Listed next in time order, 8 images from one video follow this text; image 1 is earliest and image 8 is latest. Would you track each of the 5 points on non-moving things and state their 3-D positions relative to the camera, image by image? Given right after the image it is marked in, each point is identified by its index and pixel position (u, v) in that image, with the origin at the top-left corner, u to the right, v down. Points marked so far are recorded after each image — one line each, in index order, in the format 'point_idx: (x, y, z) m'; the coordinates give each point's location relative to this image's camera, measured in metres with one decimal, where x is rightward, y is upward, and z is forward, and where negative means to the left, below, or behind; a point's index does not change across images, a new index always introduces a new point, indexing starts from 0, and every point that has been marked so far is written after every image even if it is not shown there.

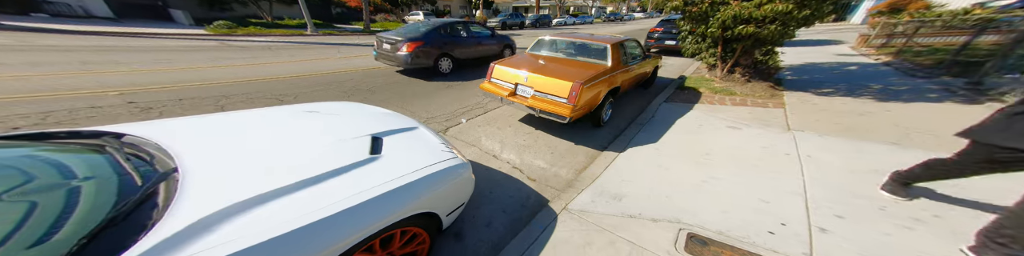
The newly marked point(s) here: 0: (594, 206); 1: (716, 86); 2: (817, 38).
0: (+0.6, -0.6, +1.9) m
1: (+4.0, +0.8, +4.7) m
2: (+10.5, +3.0, +8.4) m
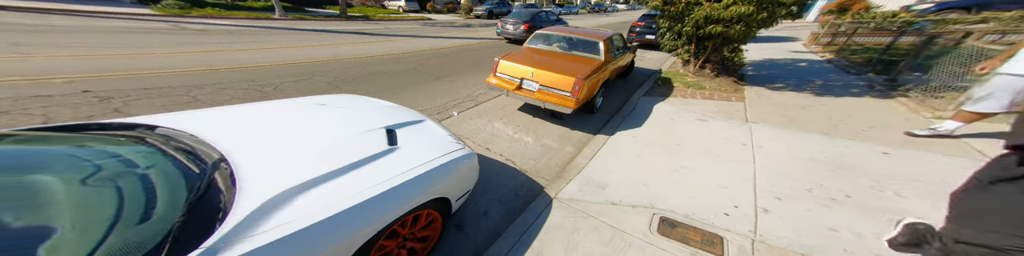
0: (+0.6, -0.6, +2.2) m
1: (+3.8, +1.0, +5.2) m
2: (+10.0, +3.5, +9.2) m
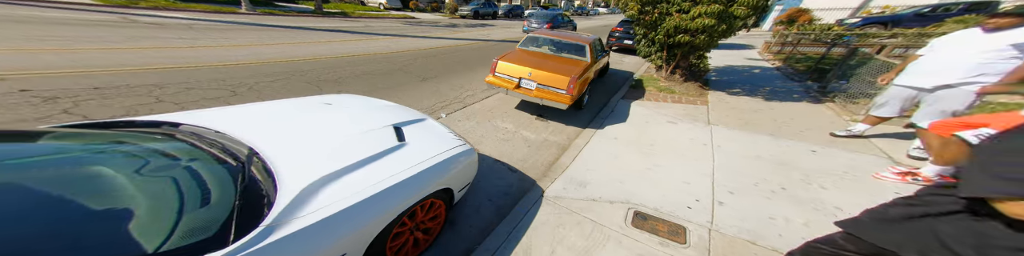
0: (+0.5, -0.7, +2.5) m
1: (+3.5, +1.0, +5.6) m
2: (+9.3, +3.6, +10.1) m
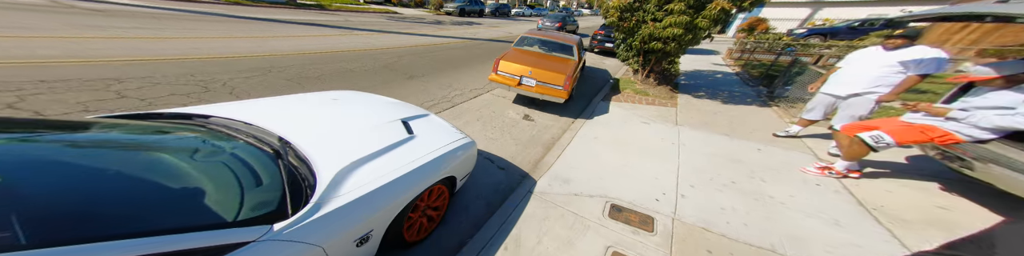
0: (+0.4, -0.7, +2.8) m
1: (+3.2, +1.0, +6.1) m
2: (+8.7, +3.6, +10.9) m
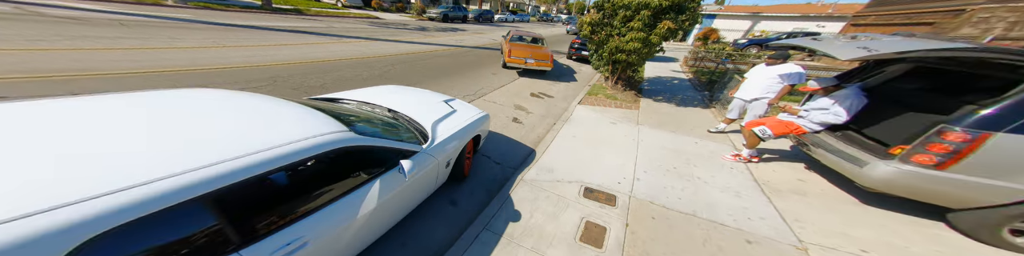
0: (+0.4, -0.7, +3.5) m
1: (+2.8, +1.0, +7.1) m
2: (+7.9, +3.7, +12.3) m
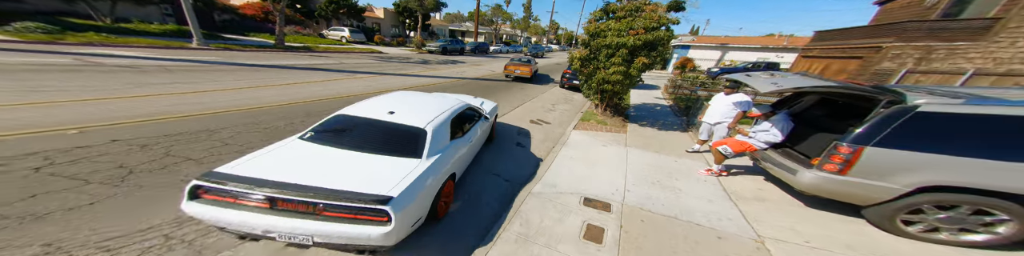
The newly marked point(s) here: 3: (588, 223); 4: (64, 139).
0: (+0.5, -1.1, +4.2) m
1: (+2.8, +0.3, +7.9) m
2: (+7.7, +2.6, +13.6) m
3: (+1.1, -1.2, +3.1) m
4: (-5.1, -0.1, +2.8) m
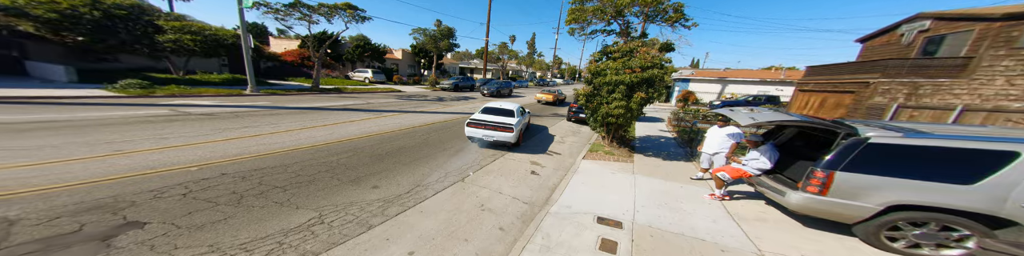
0: (+0.9, -1.7, +4.6) m
1: (+3.3, -0.8, +8.5) m
2: (+8.4, +0.8, +14.2) m
3: (+1.4, -1.7, +3.6) m
4: (-4.8, -0.6, +3.6) m
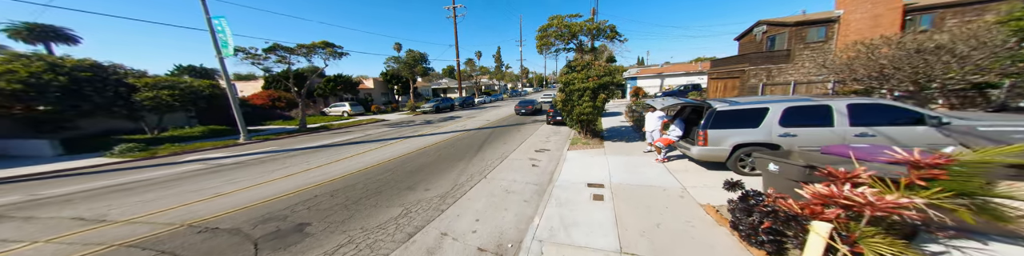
0: (+1.3, -1.7, +6.5) m
1: (+3.1, -0.6, +10.6) m
2: (+7.2, +1.3, +17.0) m
3: (+1.8, -1.5, +5.5) m
4: (-4.4, -1.4, +4.8) m
